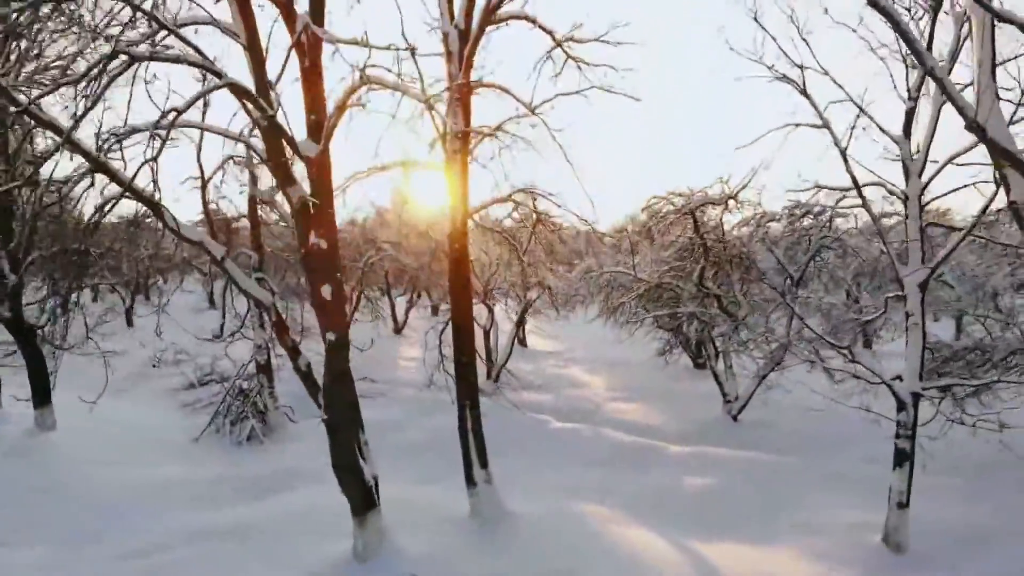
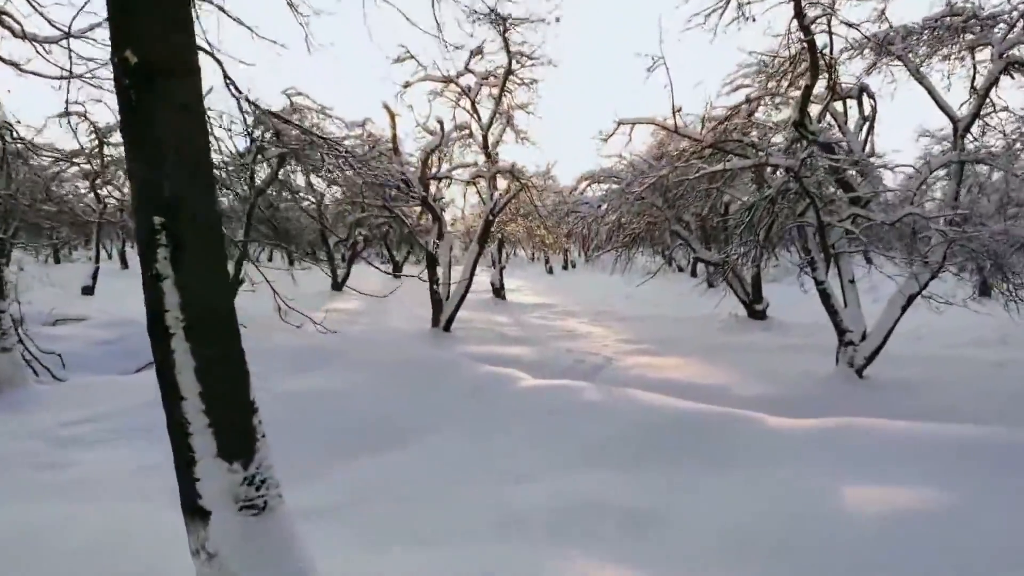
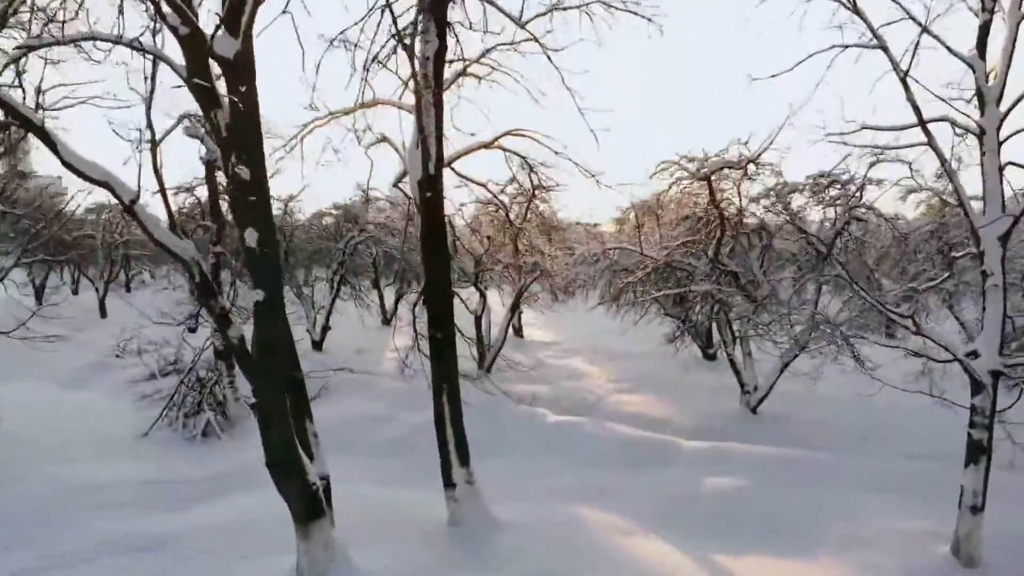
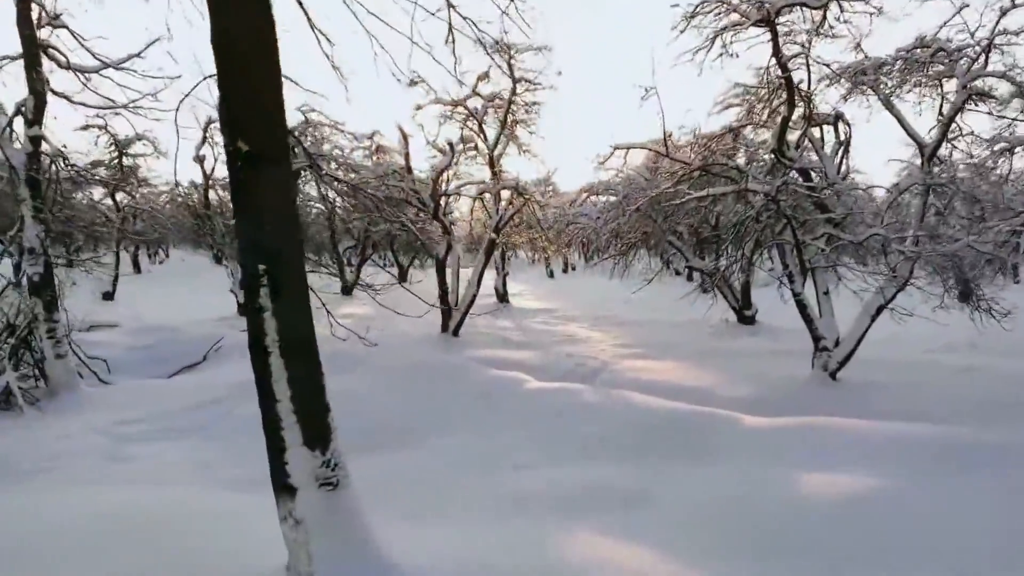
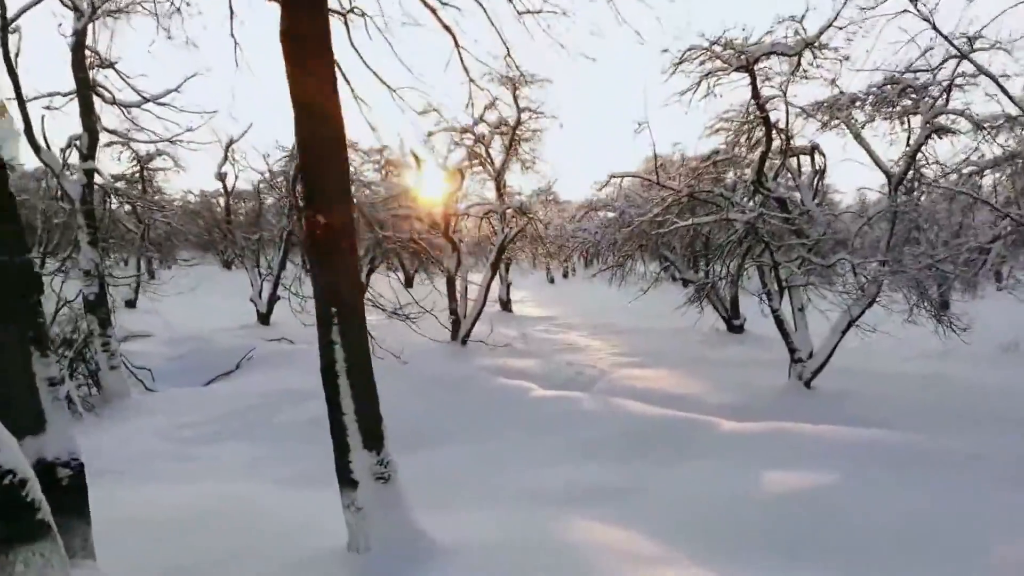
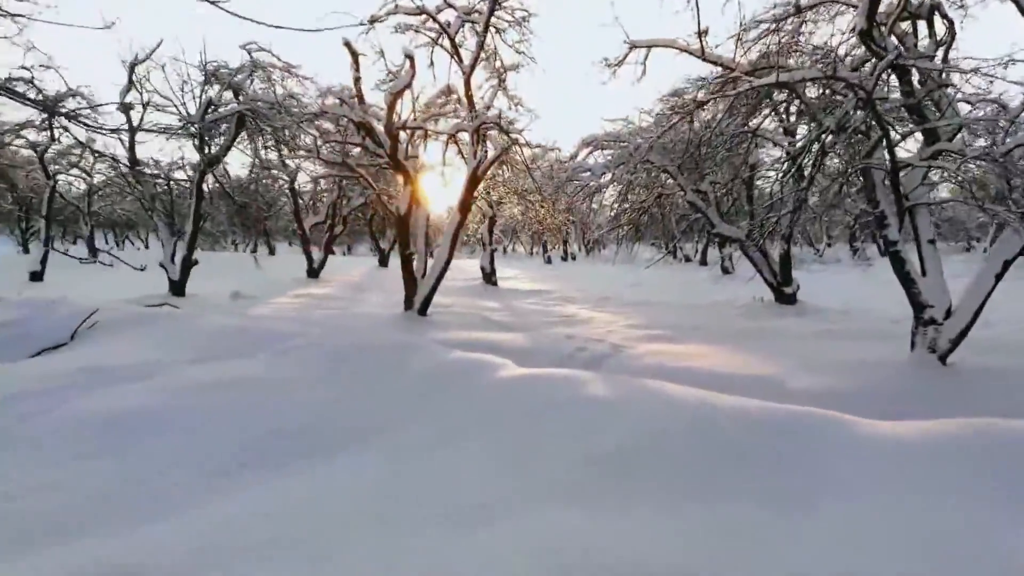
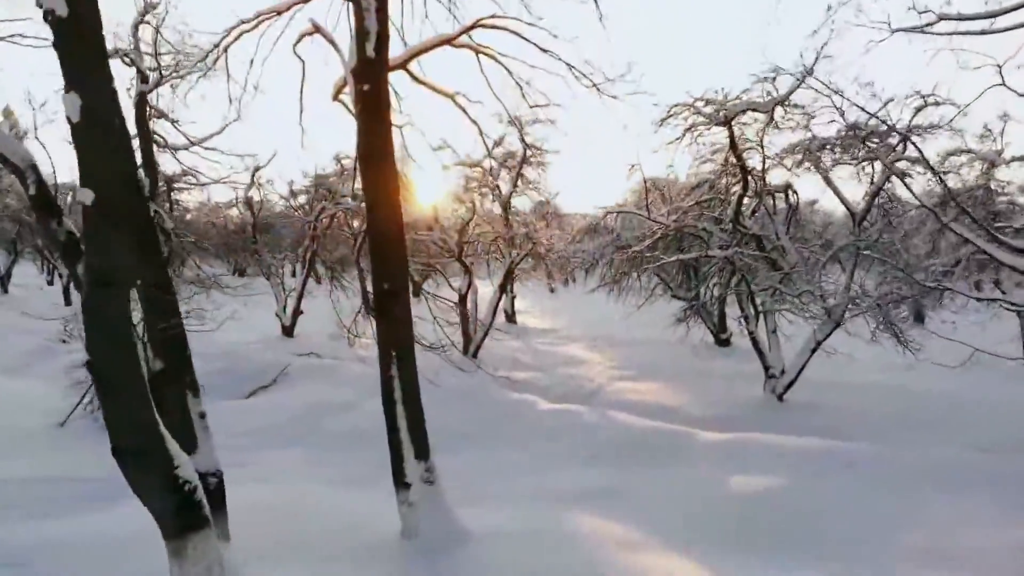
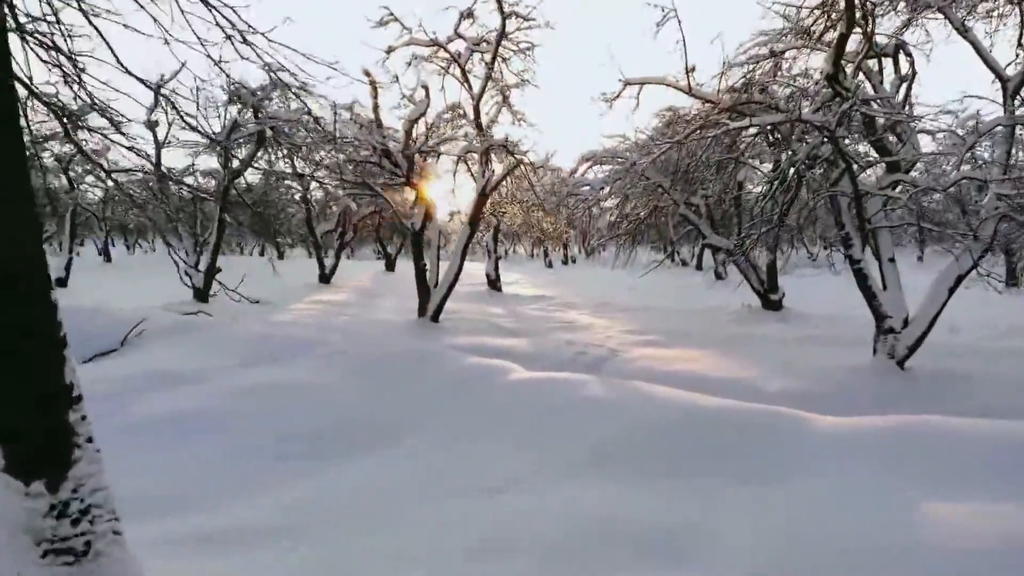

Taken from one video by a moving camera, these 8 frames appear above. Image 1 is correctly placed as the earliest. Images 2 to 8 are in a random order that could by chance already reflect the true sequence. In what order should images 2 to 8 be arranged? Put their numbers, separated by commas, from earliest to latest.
3, 7, 5, 4, 2, 8, 6
